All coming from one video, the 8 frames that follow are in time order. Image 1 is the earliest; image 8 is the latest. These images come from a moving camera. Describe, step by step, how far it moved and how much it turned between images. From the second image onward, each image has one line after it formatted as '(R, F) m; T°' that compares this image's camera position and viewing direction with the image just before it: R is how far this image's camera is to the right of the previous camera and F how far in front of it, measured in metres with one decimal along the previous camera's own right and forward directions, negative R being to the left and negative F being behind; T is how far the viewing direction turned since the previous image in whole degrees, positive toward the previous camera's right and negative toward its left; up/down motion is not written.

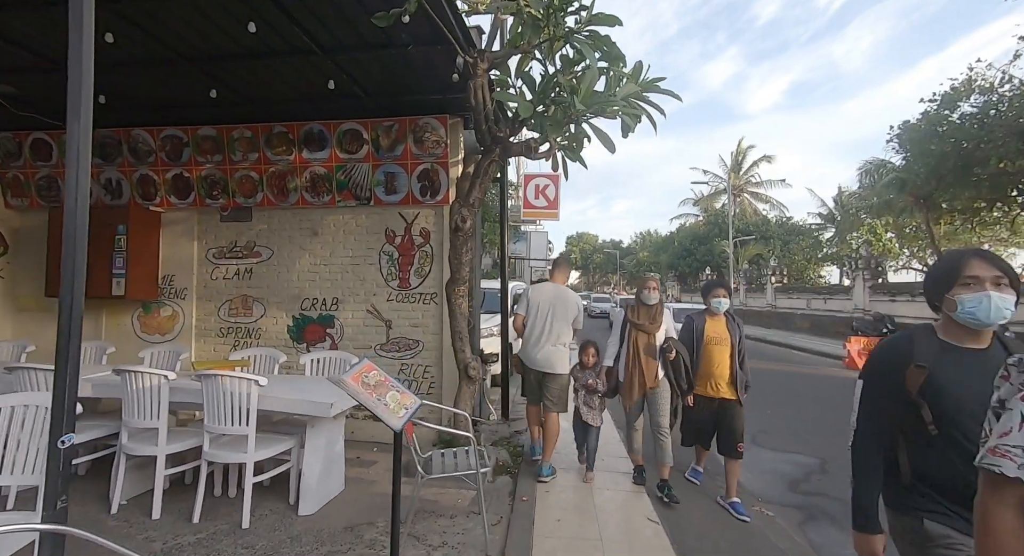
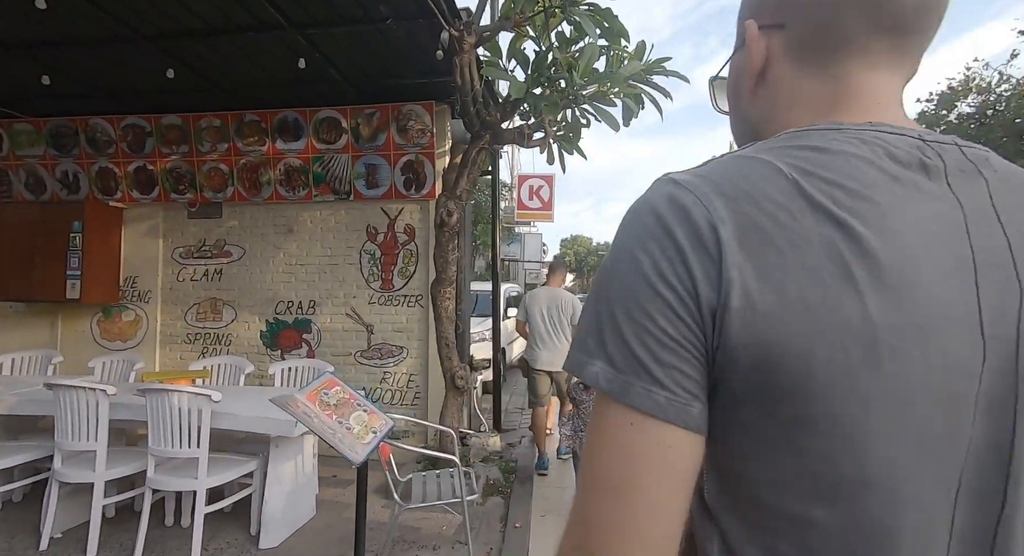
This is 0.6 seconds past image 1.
(0.0, +0.4) m; +1°
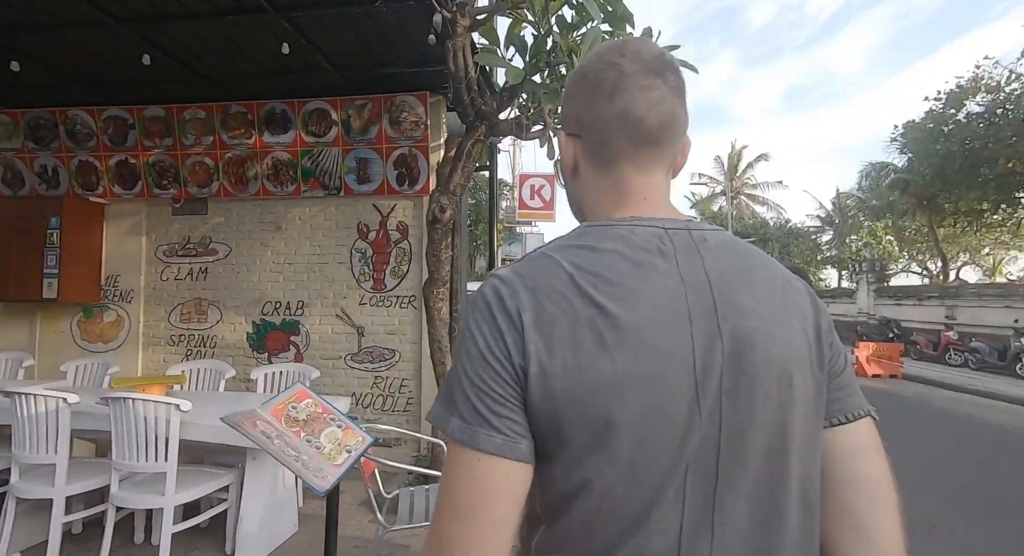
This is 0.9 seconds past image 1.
(0.0, +0.3) m; 0°
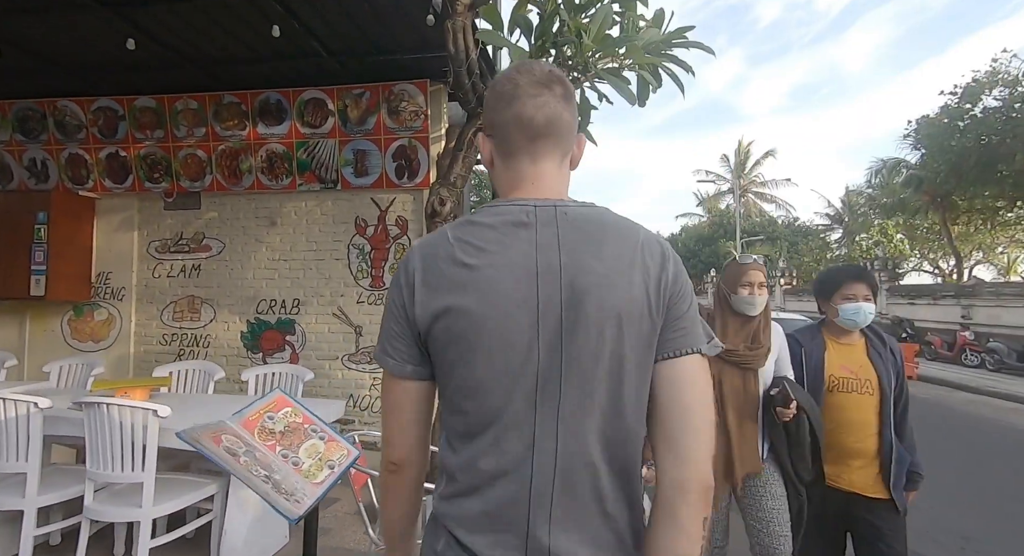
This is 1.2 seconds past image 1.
(0.0, +0.2) m; -1°
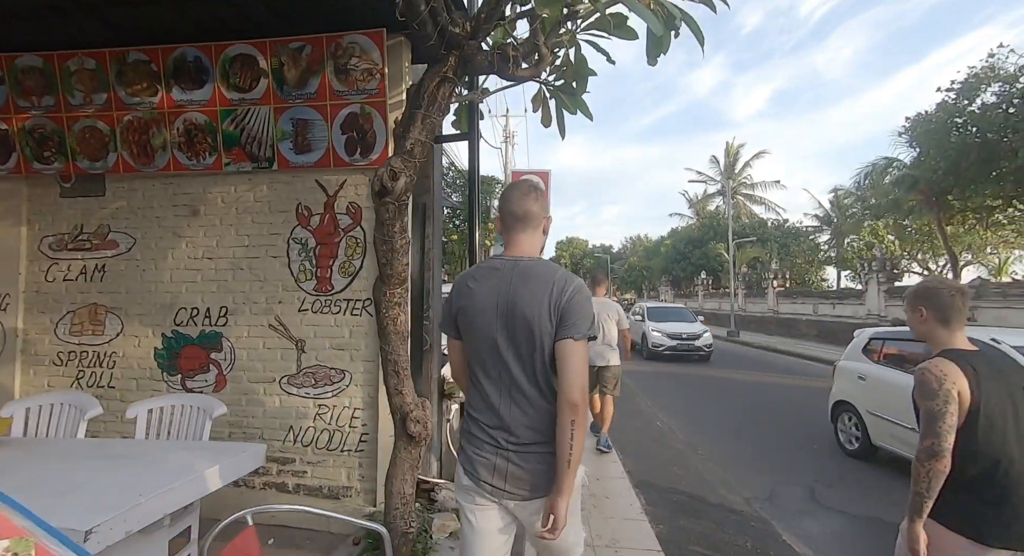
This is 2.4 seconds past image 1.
(+0.1, +1.0) m; +1°
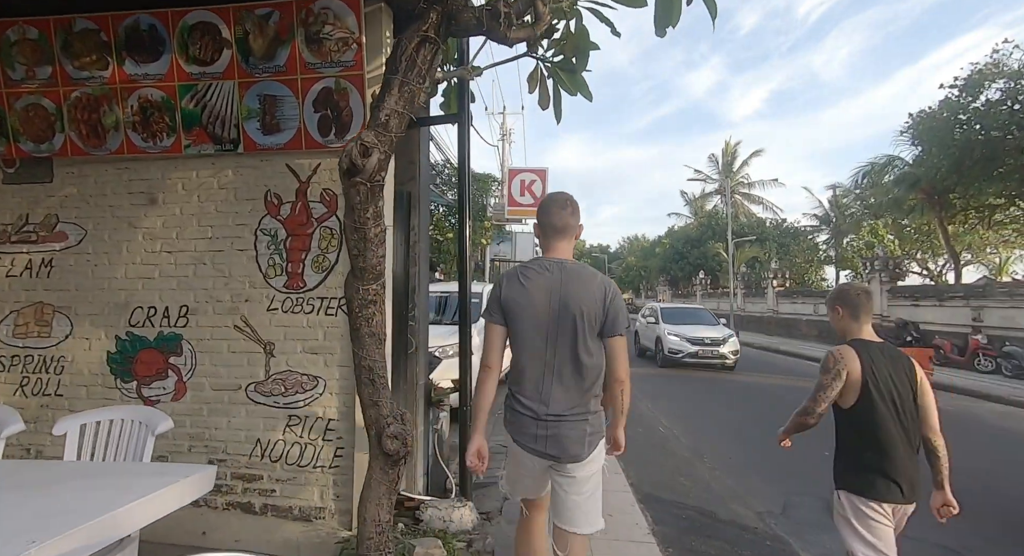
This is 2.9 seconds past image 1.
(0.0, +0.4) m; 0°
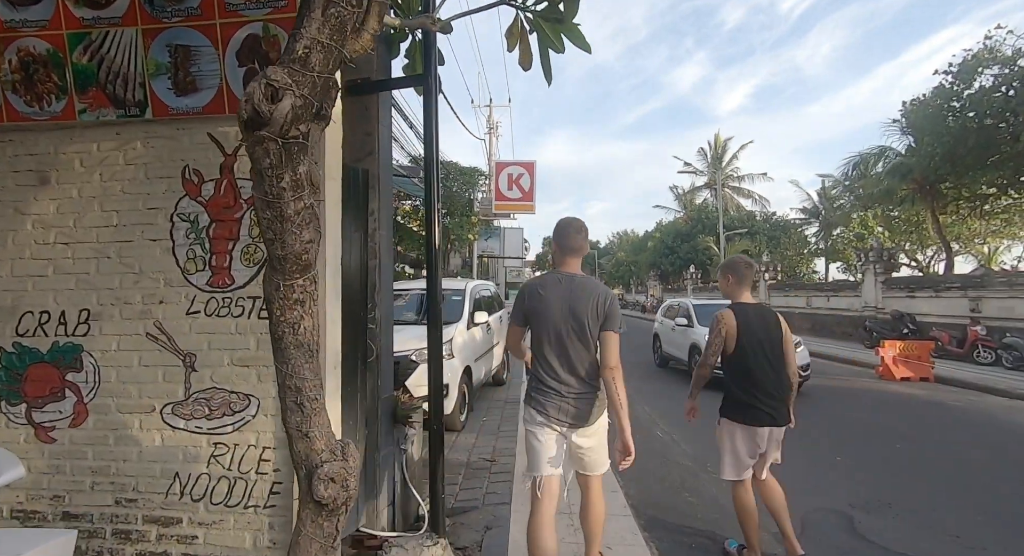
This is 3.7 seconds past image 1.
(+0.1, +0.6) m; +1°
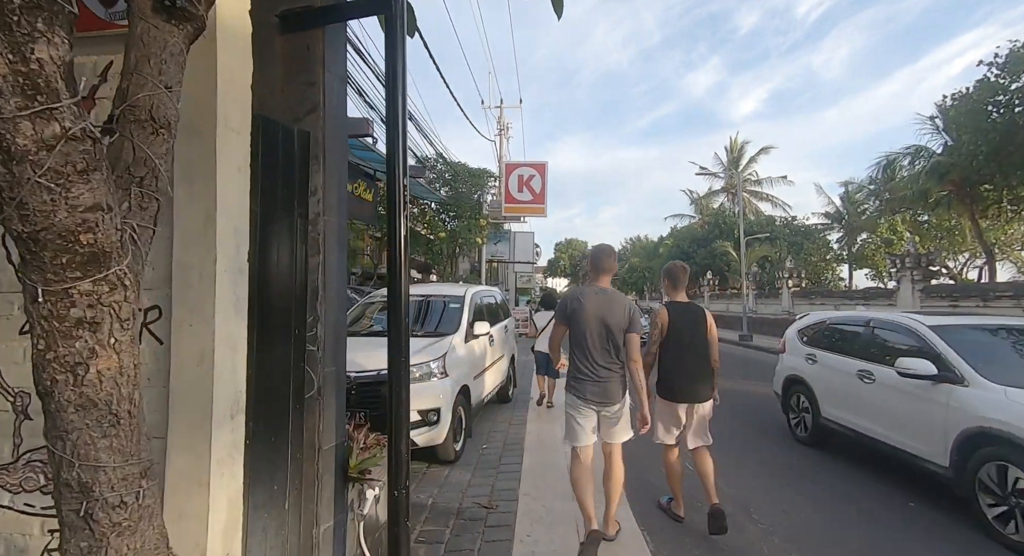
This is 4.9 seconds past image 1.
(+0.1, +1.0) m; -1°
